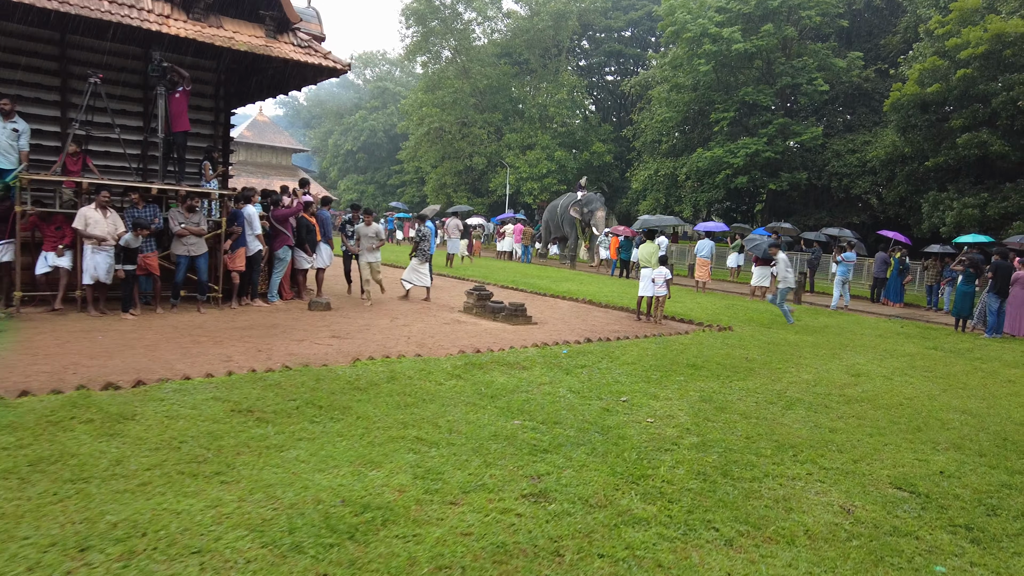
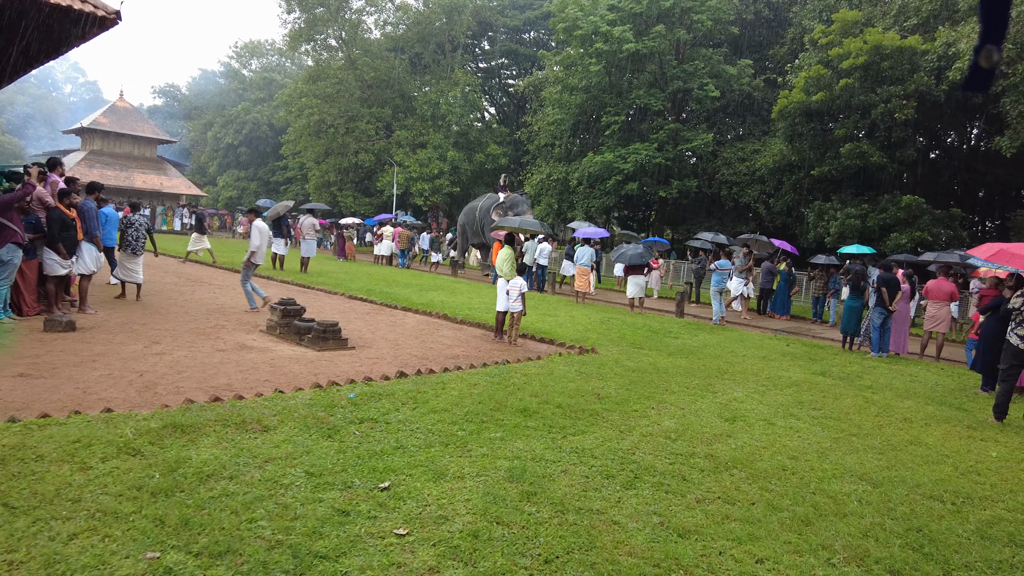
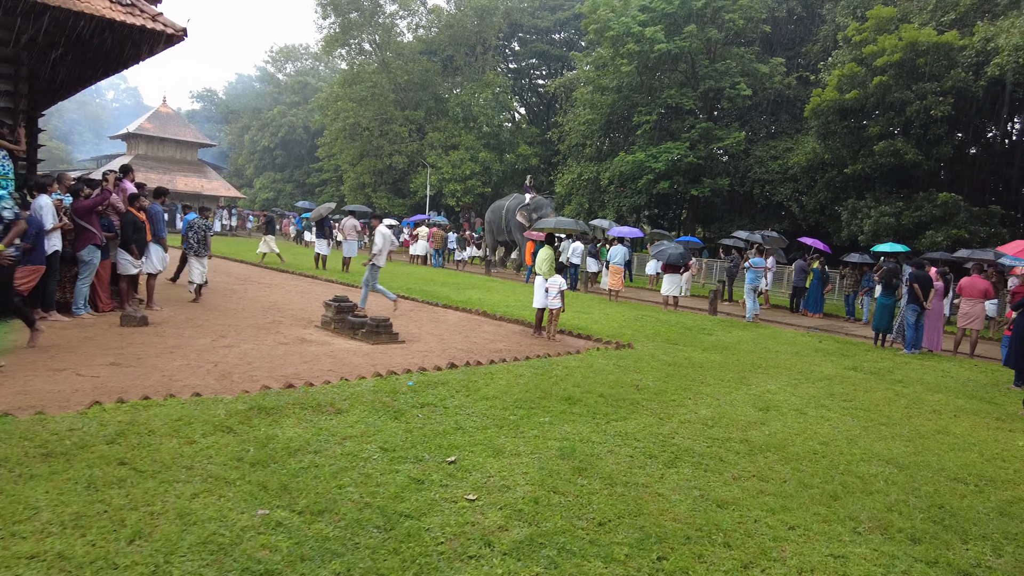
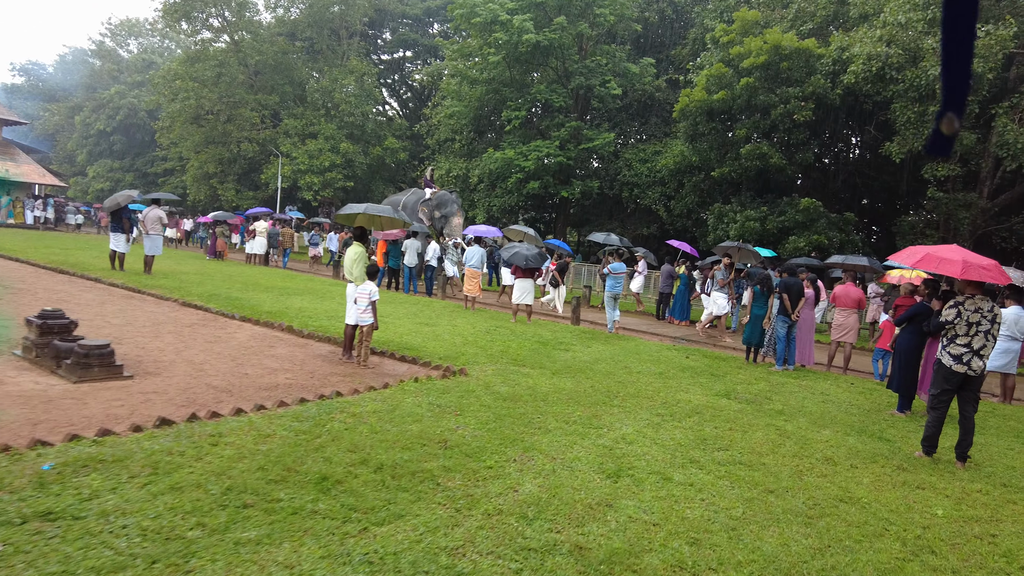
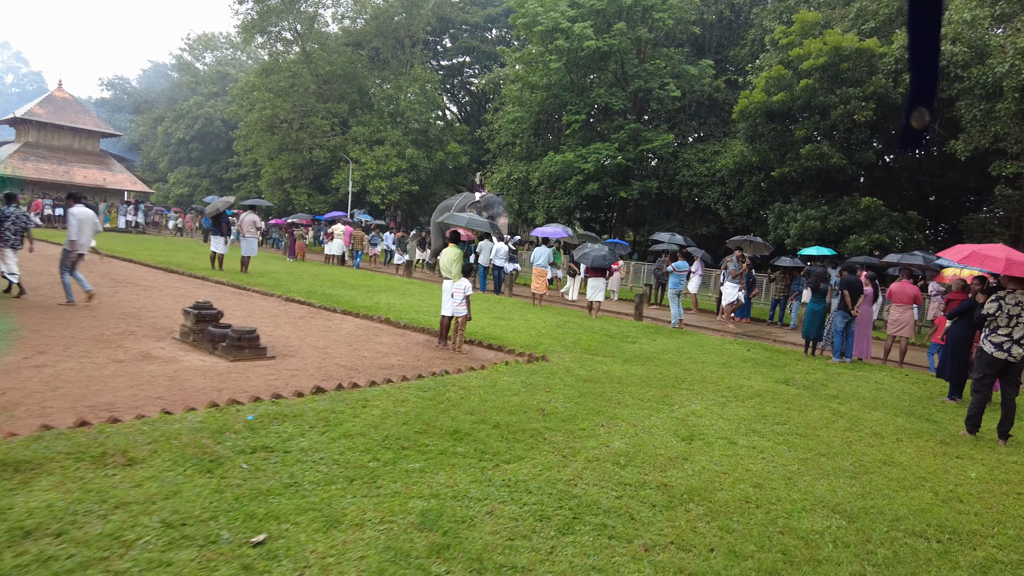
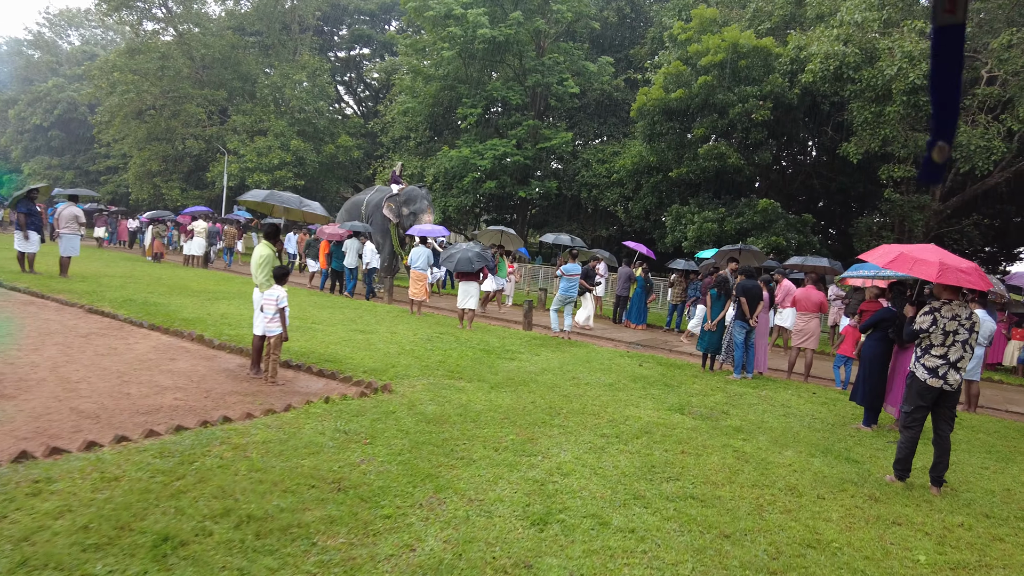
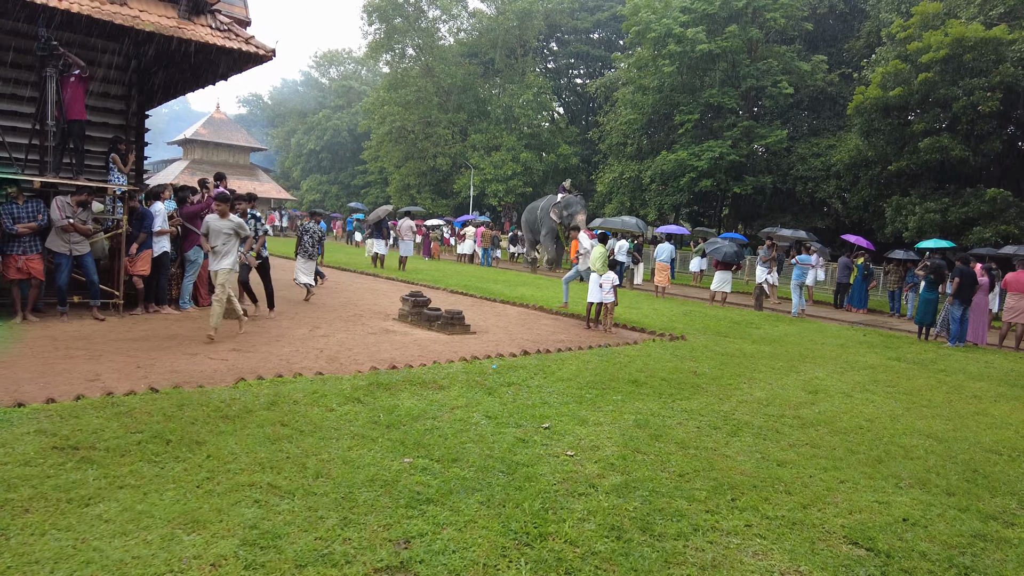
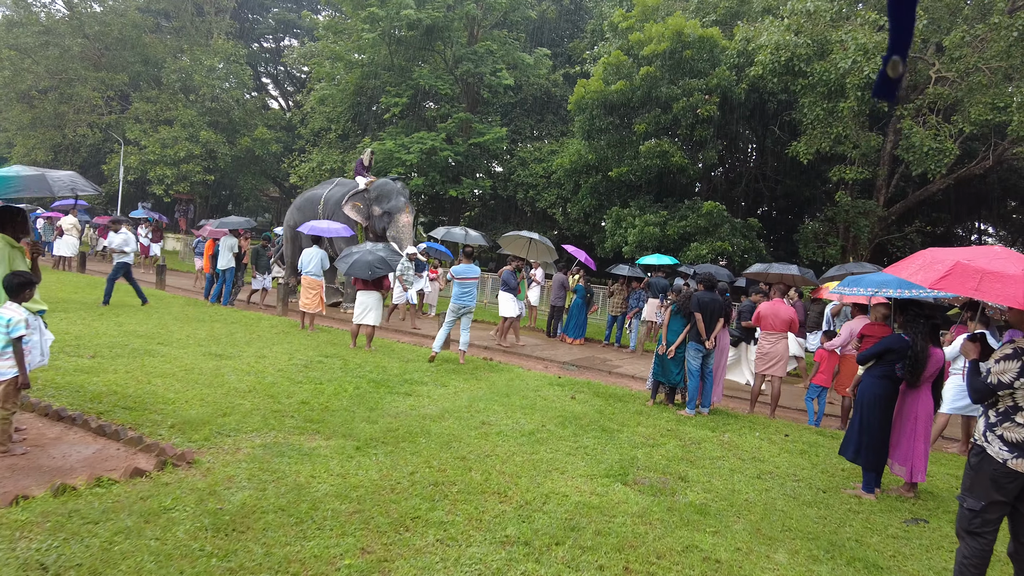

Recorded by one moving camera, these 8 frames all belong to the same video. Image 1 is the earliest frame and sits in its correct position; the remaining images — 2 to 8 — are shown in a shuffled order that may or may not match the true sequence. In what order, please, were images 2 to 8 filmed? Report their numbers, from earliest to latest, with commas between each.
7, 3, 2, 5, 4, 6, 8
